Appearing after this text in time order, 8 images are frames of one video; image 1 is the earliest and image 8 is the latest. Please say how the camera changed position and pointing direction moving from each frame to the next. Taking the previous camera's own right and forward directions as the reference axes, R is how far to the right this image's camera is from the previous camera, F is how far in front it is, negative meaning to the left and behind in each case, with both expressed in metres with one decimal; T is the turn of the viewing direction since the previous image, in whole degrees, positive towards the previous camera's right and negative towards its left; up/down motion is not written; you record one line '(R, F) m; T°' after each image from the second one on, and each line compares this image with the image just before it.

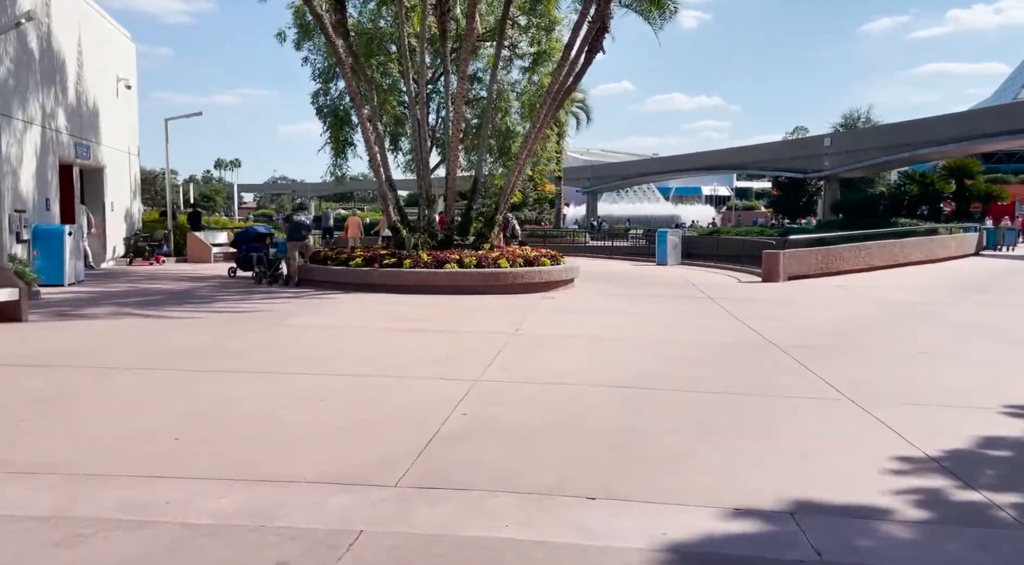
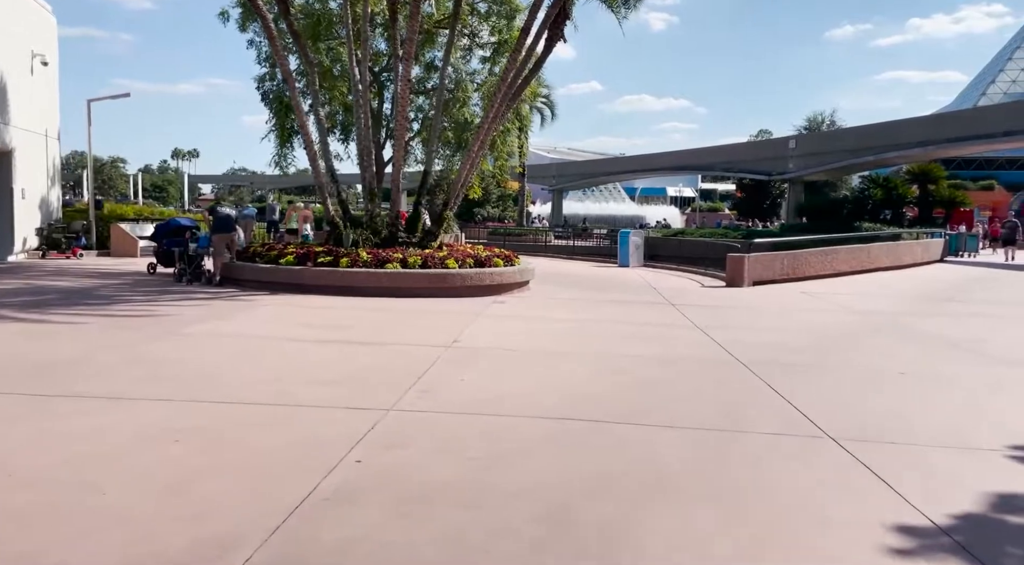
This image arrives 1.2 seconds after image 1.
(+0.4, +1.2) m; +3°
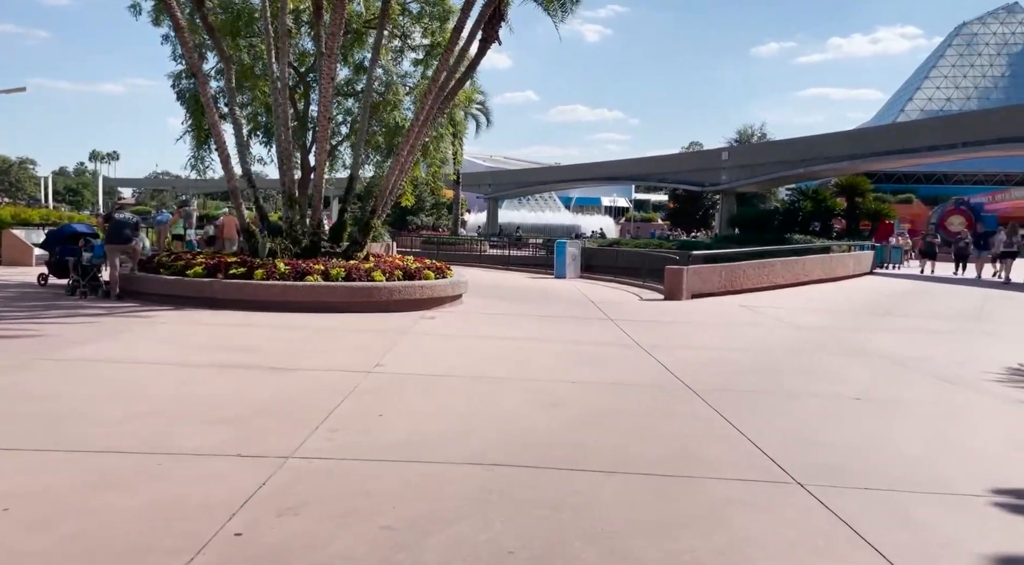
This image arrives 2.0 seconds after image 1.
(+0.1, +0.8) m; +5°
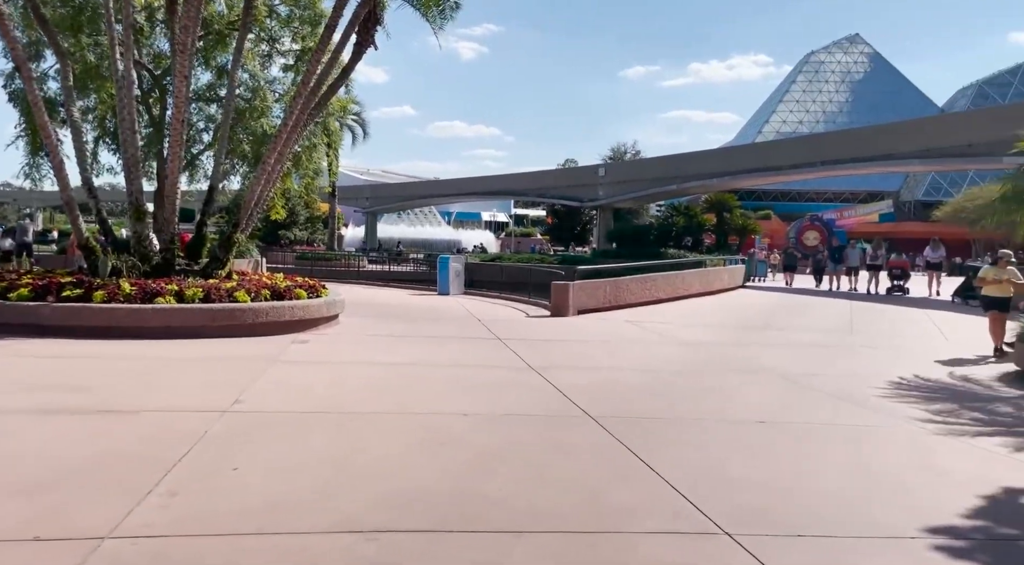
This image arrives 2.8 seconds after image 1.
(0.0, +0.7) m; +10°
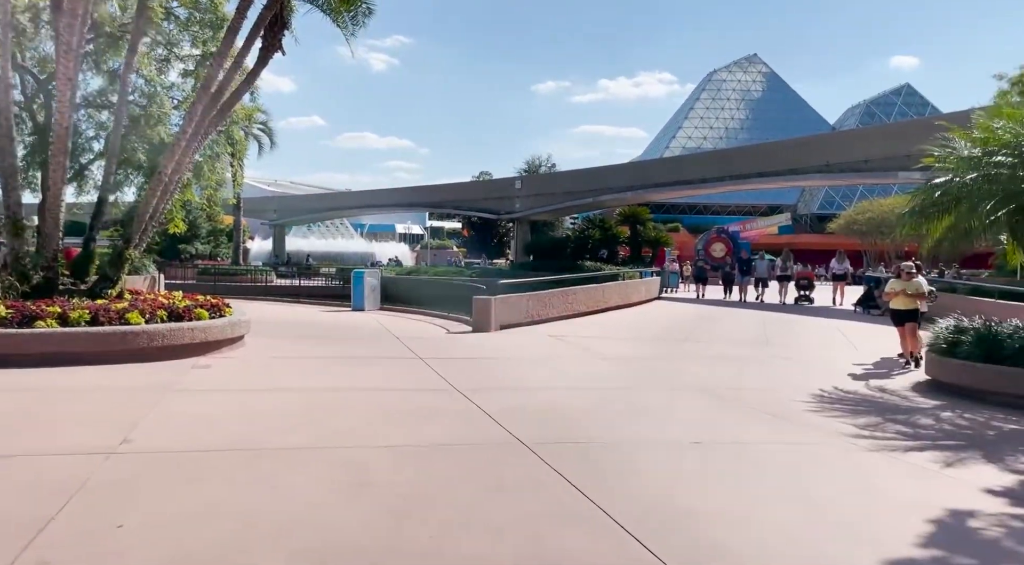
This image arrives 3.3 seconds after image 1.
(-0.1, +0.4) m; +7°
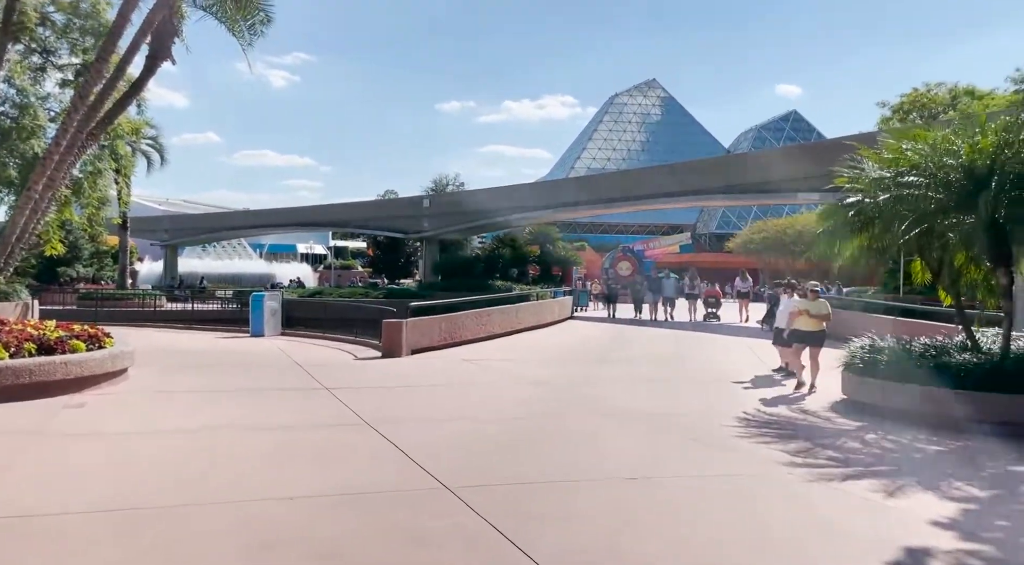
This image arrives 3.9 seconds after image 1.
(-0.1, +0.5) m; +7°
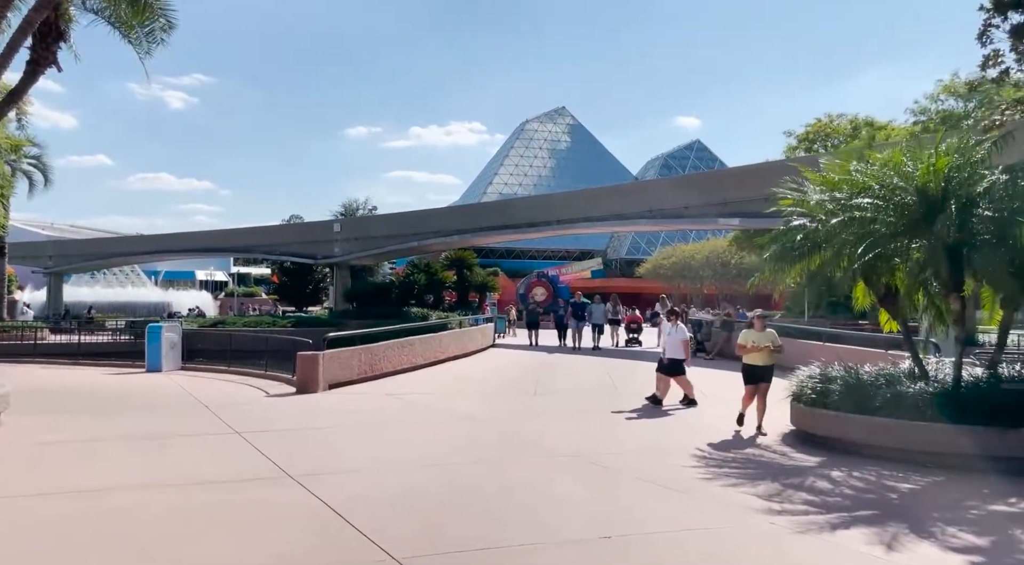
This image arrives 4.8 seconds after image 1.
(-0.3, +0.7) m; +7°
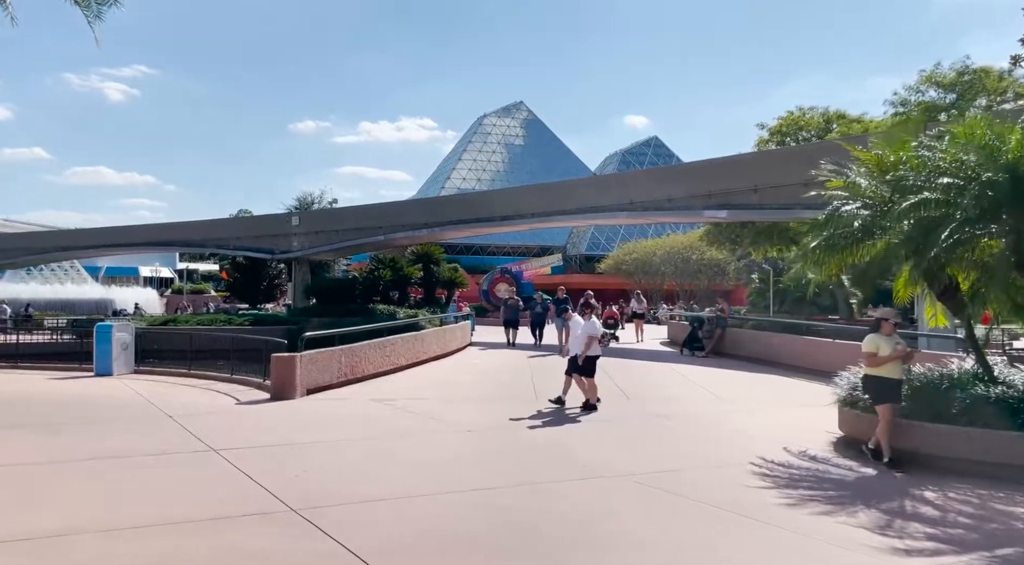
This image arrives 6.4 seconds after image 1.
(-0.8, +1.1) m; +4°
